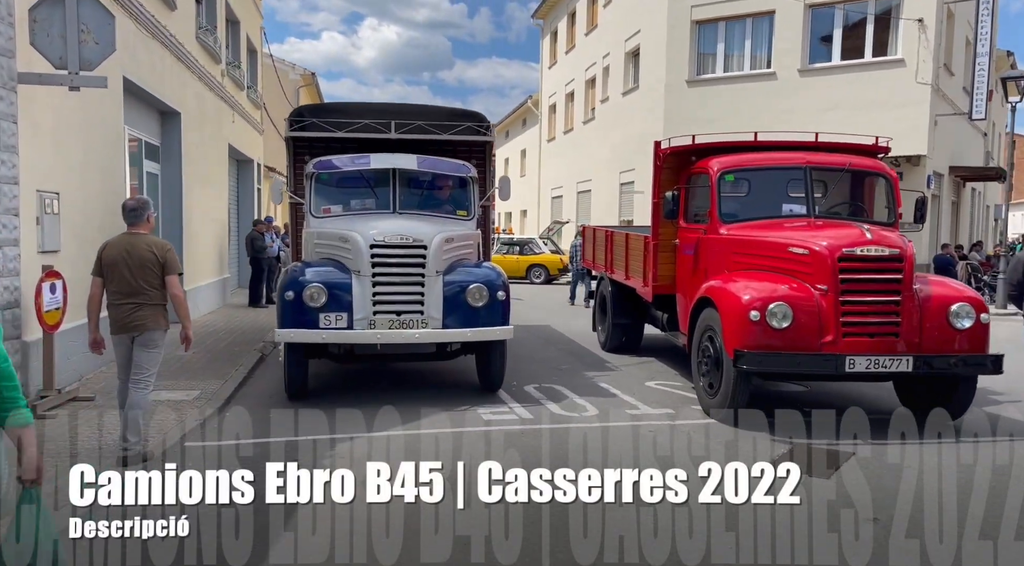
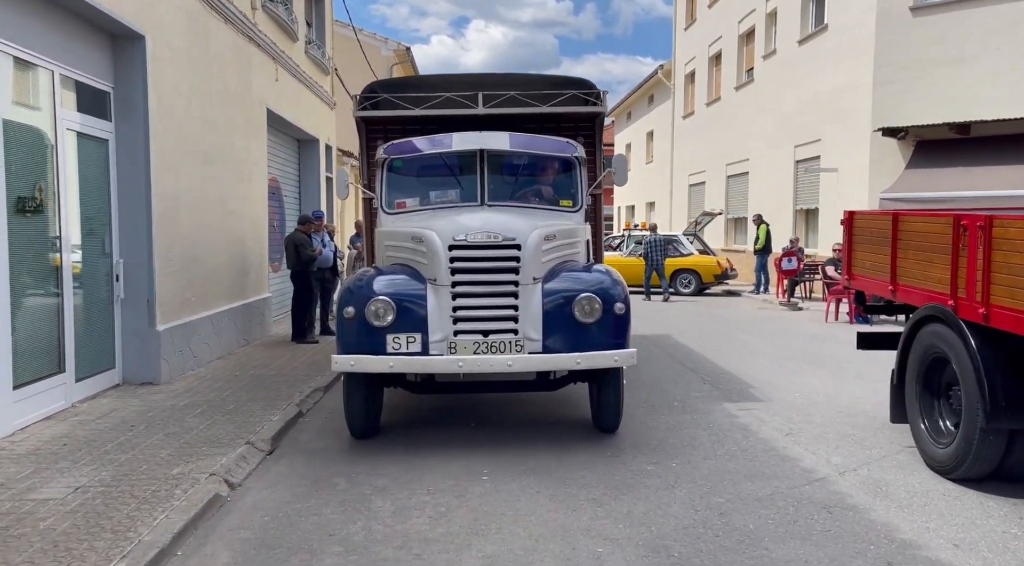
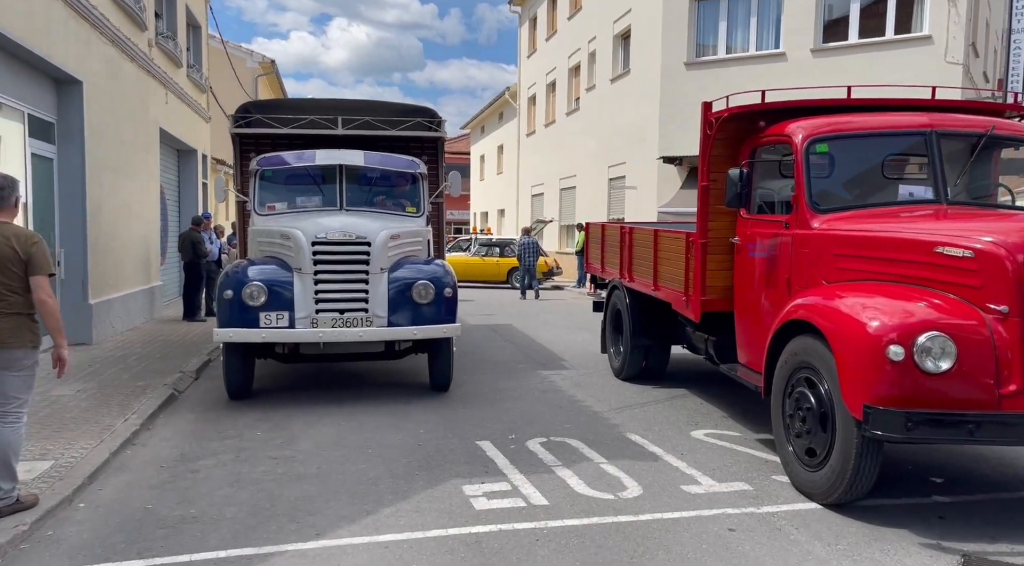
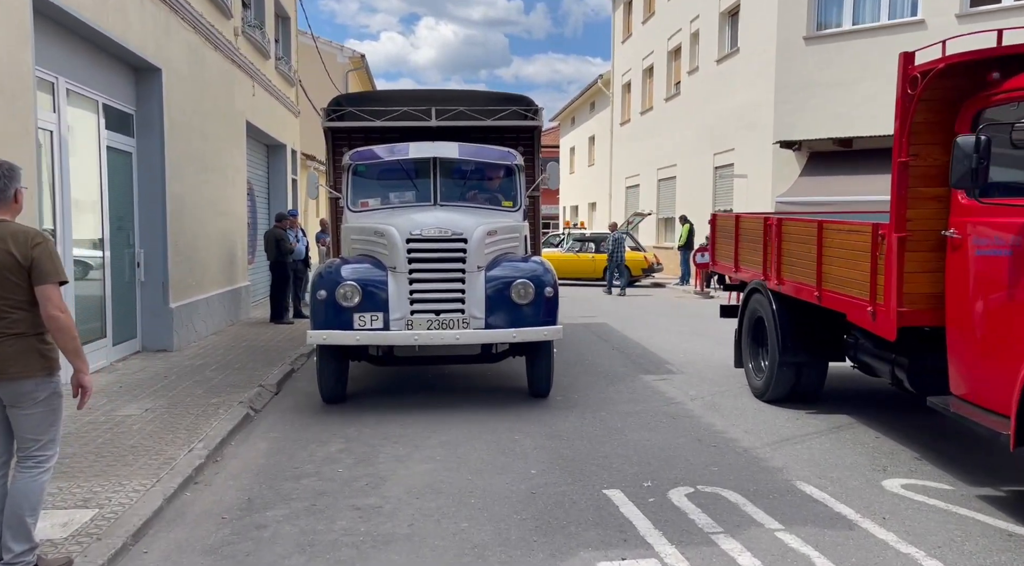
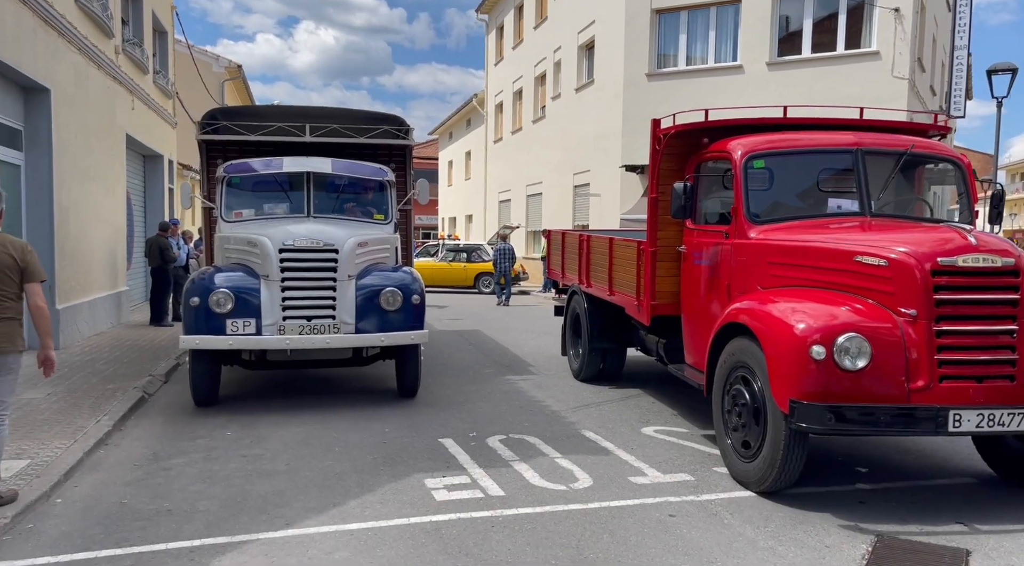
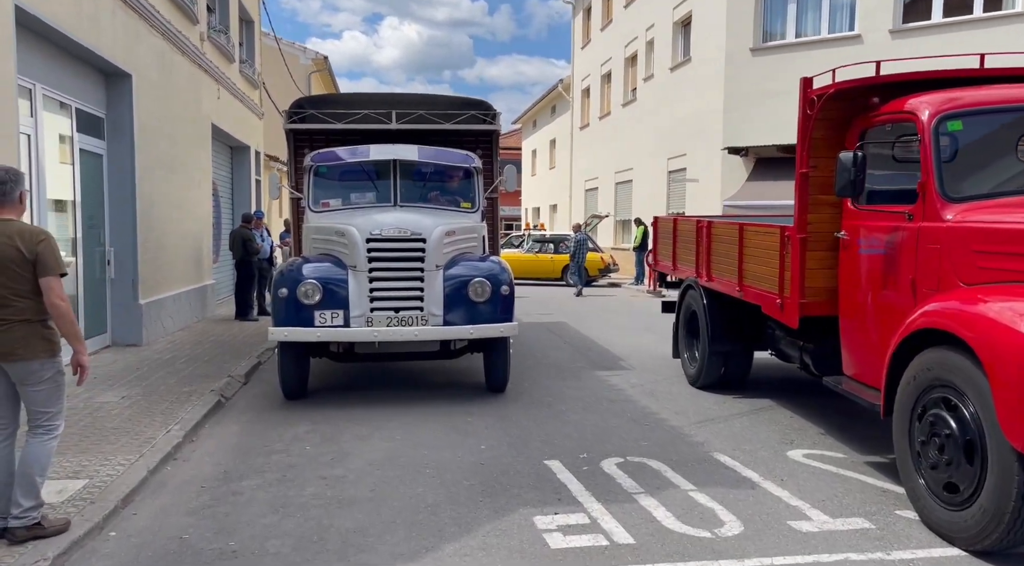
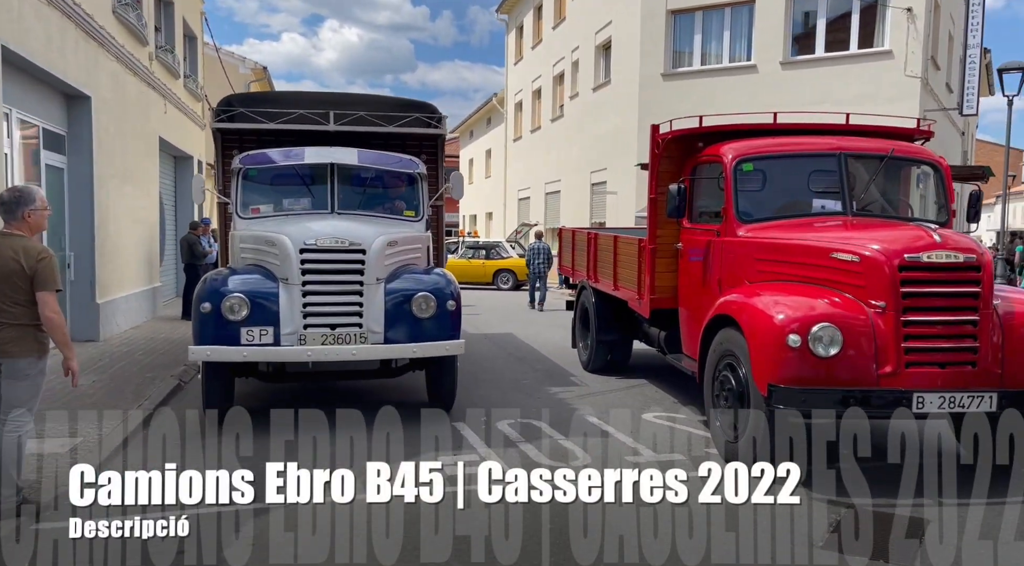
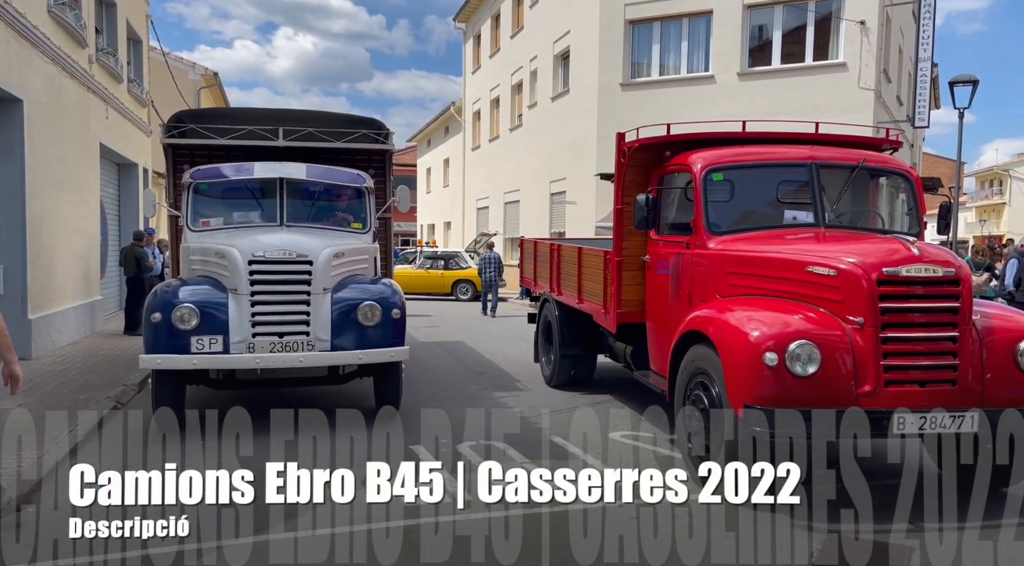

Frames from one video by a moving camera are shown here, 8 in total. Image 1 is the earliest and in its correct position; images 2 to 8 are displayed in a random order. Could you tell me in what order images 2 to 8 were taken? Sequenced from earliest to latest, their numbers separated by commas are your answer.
7, 8, 5, 3, 6, 4, 2
